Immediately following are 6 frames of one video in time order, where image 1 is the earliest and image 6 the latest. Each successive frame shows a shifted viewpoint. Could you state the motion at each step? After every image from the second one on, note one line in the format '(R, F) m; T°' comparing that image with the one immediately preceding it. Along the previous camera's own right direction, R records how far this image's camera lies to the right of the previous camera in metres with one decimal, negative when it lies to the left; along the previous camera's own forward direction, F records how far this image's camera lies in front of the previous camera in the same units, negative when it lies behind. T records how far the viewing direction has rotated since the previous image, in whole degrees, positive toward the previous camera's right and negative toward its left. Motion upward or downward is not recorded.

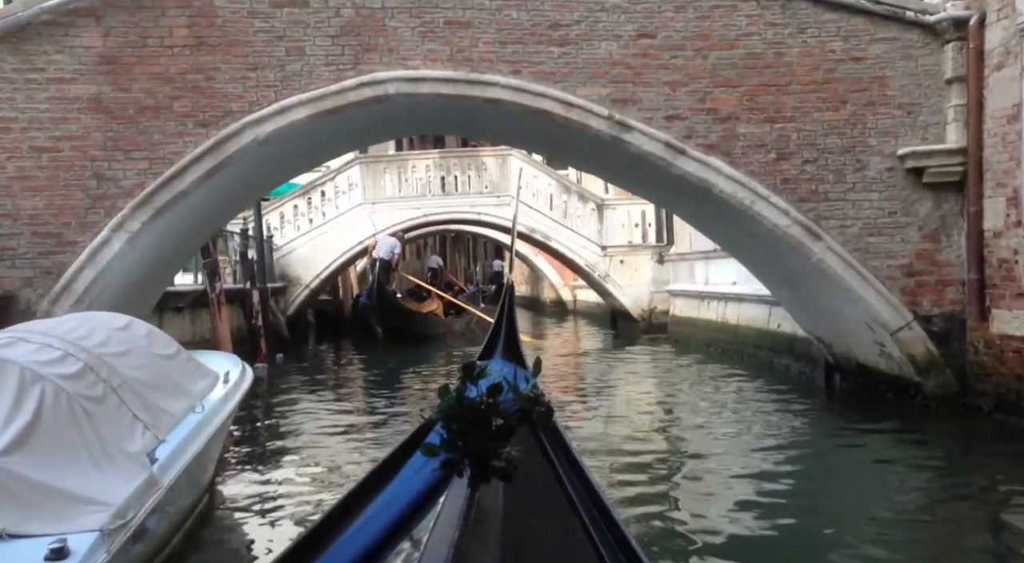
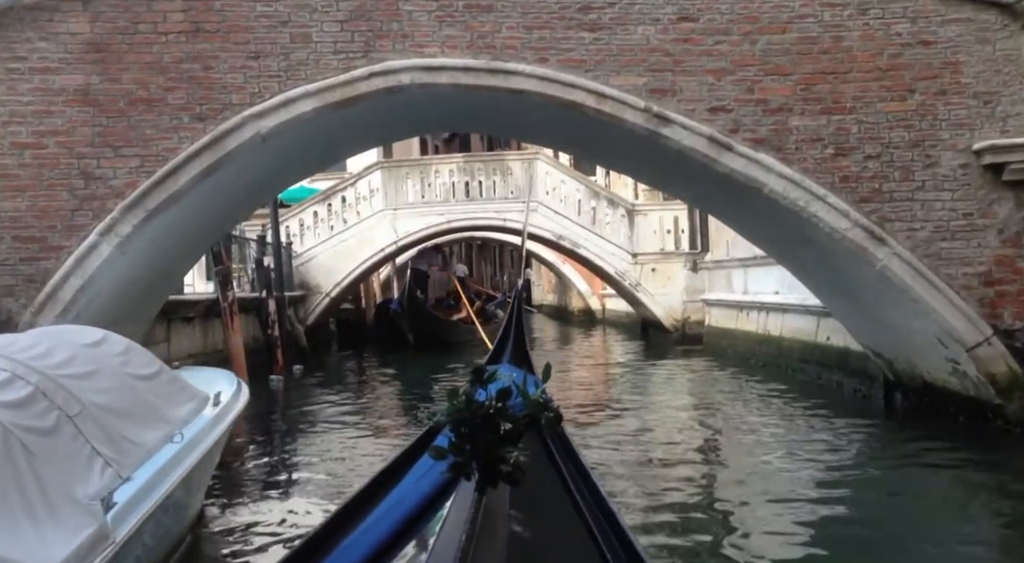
(0.0, +0.5) m; -2°
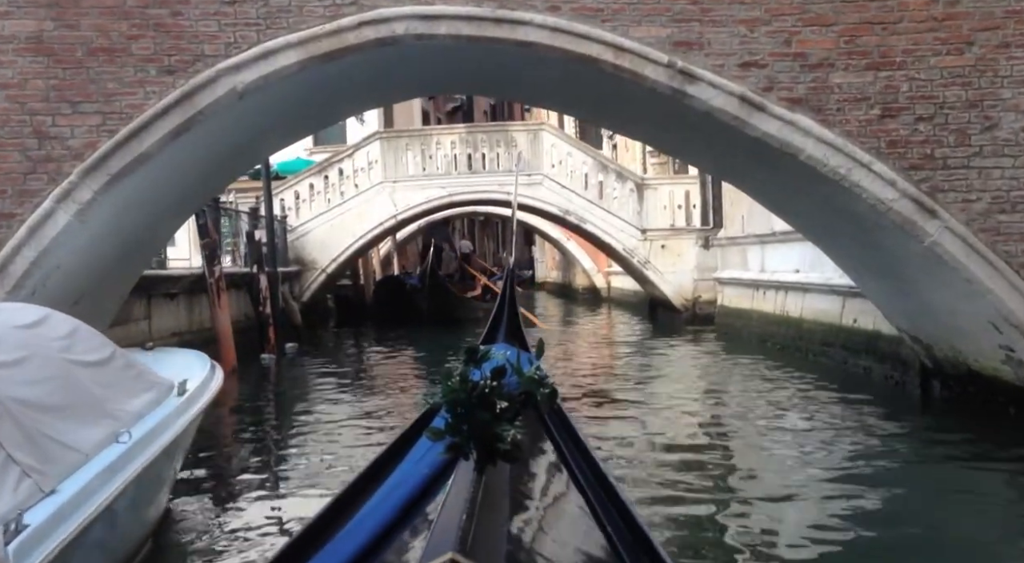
(0.0, +0.5) m; 0°
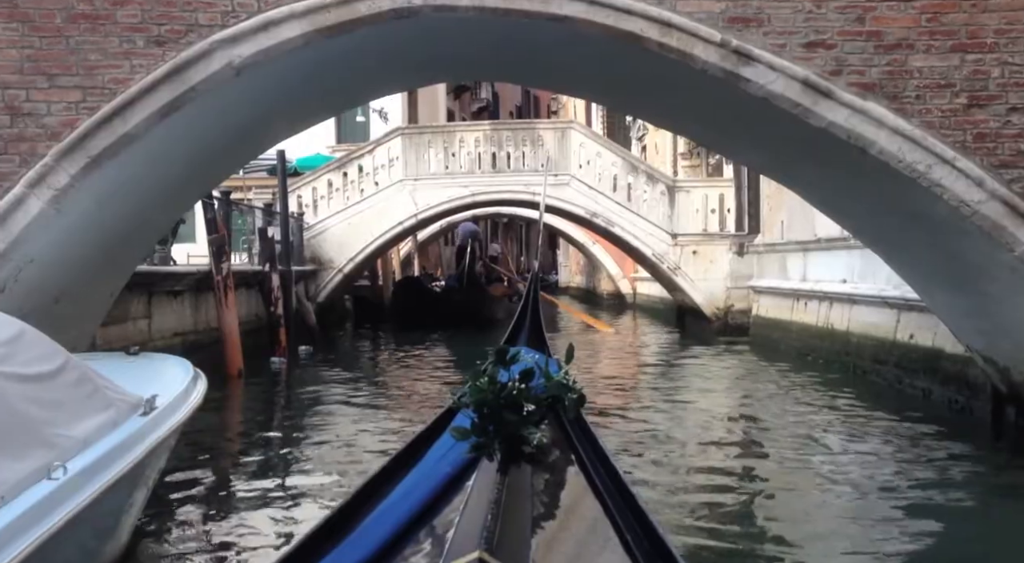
(0.0, +0.5) m; -1°
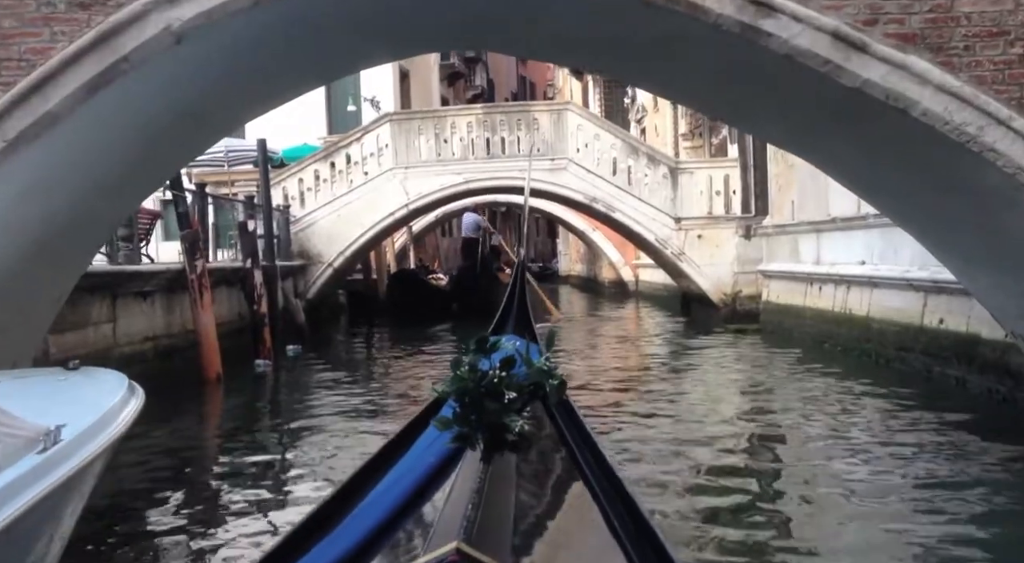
(0.0, +0.5) m; 0°
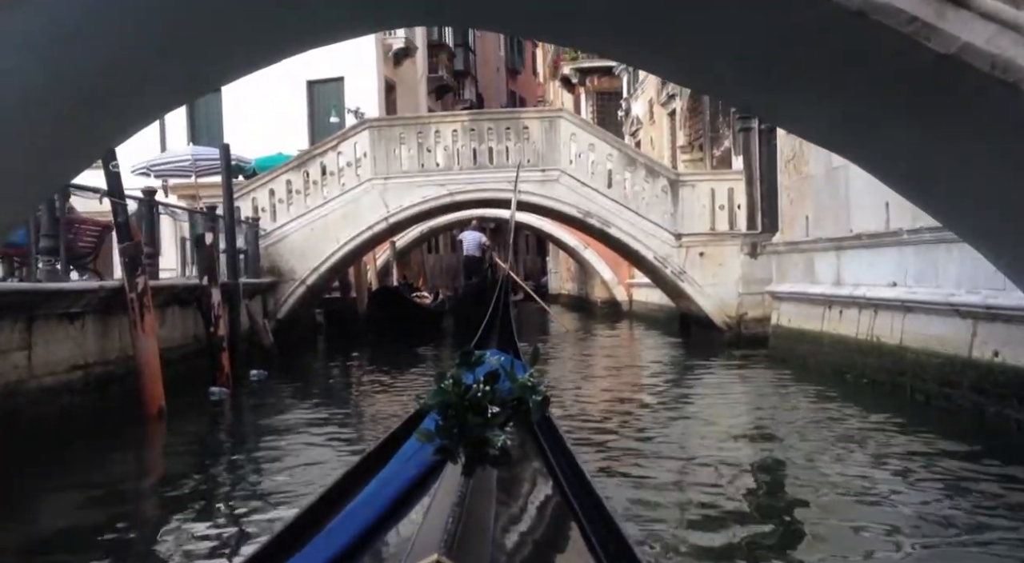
(0.0, +0.9) m; +1°
